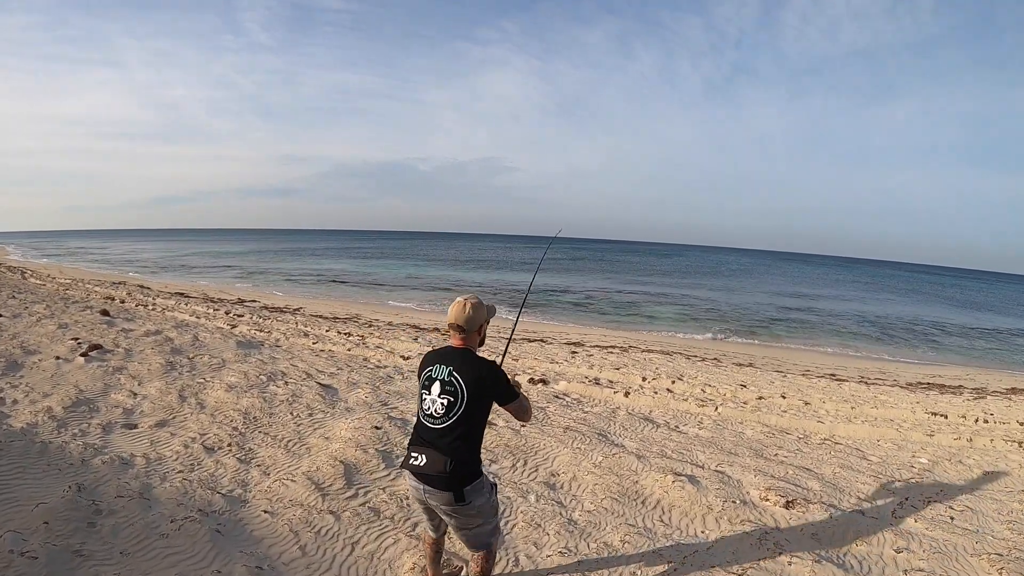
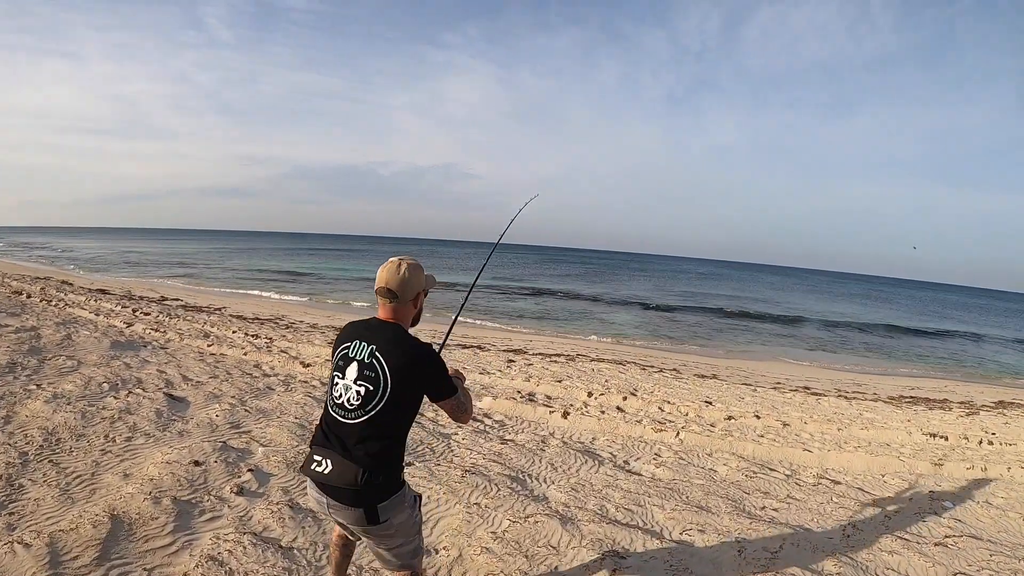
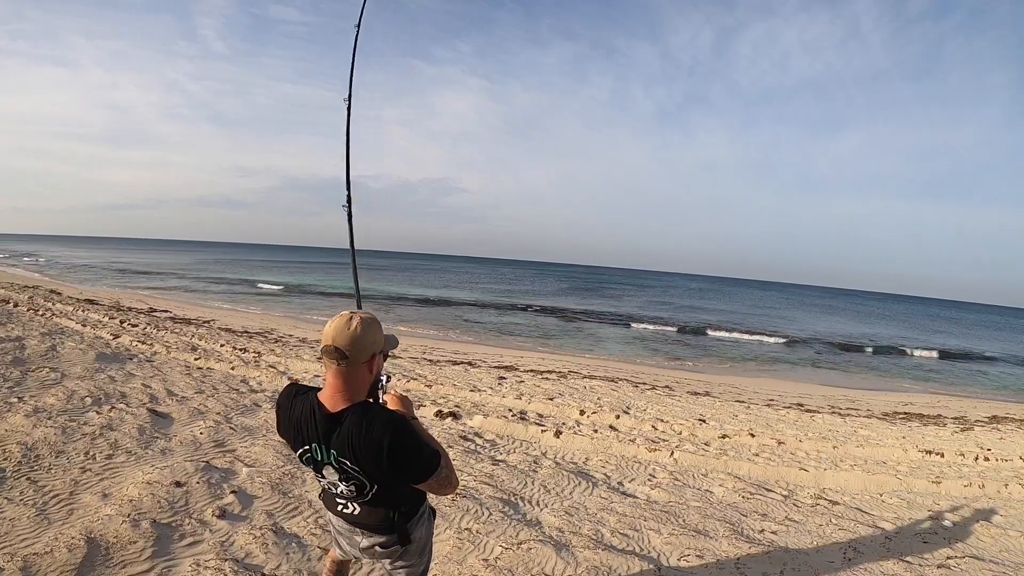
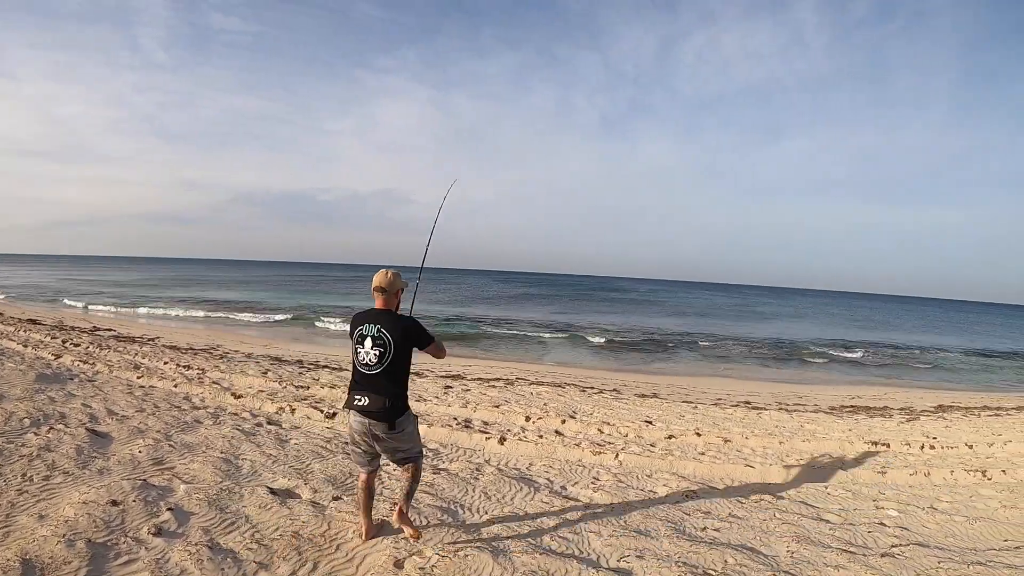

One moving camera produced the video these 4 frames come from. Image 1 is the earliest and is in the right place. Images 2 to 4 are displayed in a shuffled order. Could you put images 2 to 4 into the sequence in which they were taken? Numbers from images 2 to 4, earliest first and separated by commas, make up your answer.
2, 3, 4
